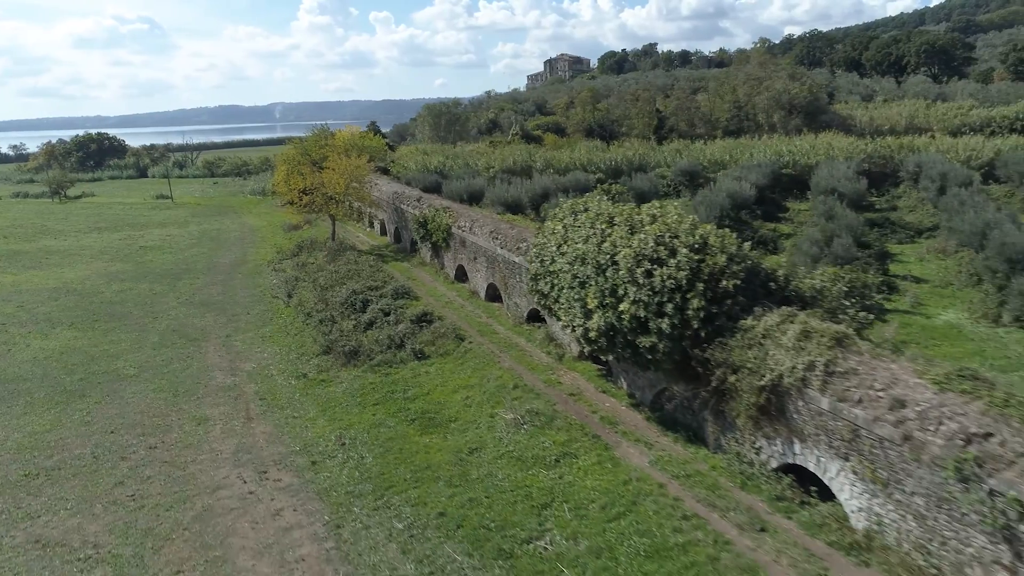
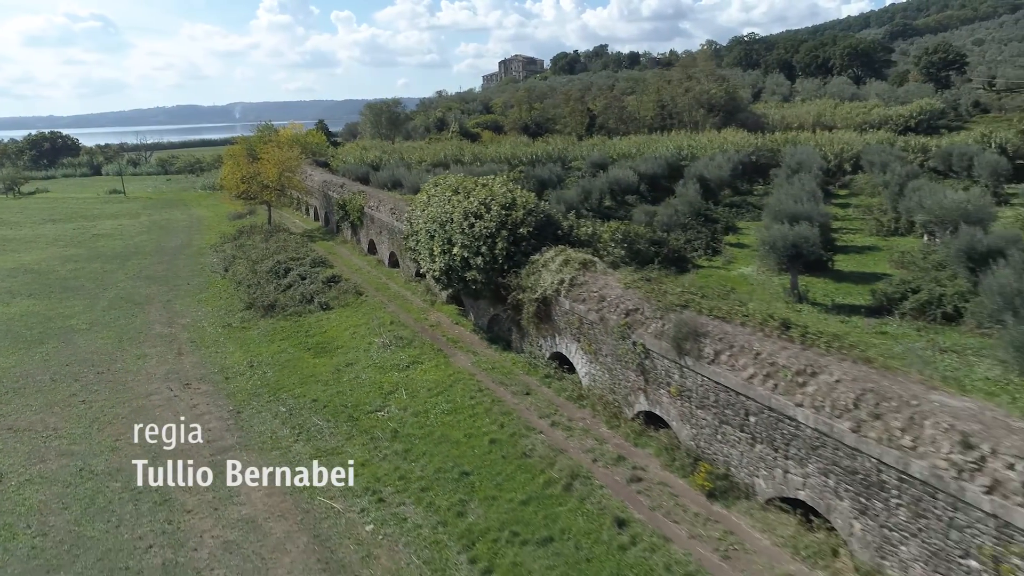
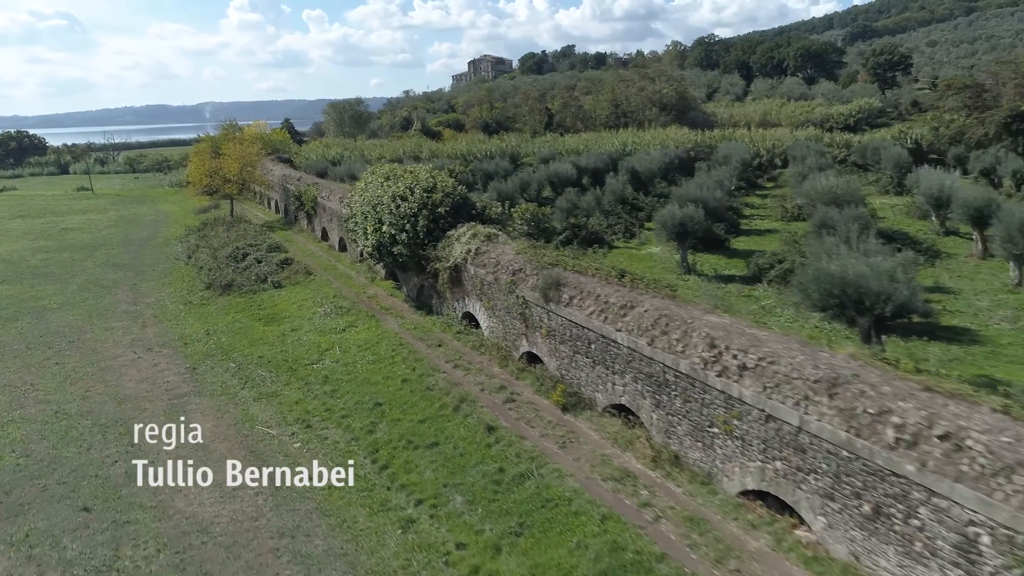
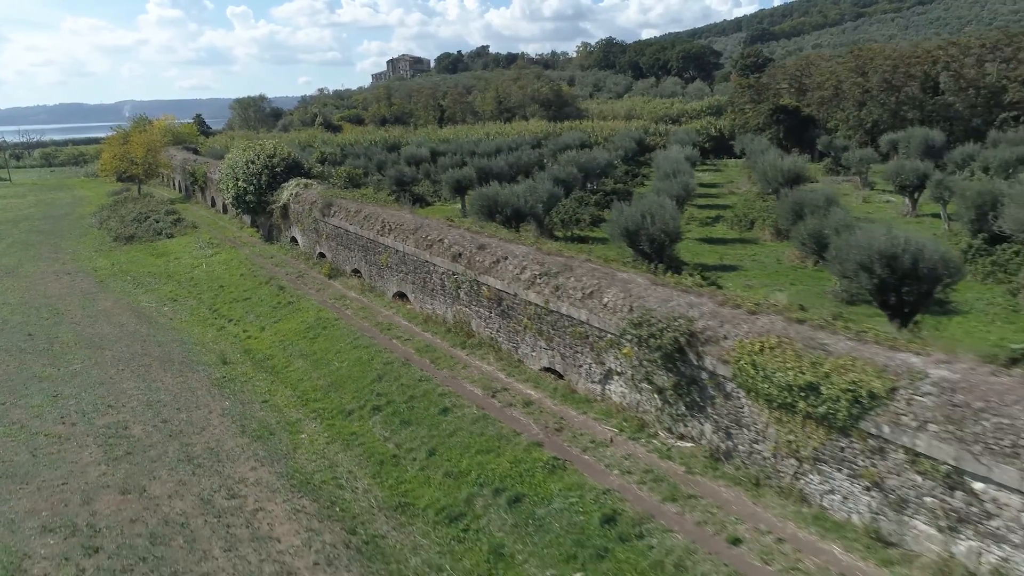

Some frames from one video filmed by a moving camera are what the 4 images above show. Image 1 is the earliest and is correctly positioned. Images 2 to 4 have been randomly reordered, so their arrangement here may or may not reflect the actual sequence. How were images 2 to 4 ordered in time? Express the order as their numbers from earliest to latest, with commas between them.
2, 3, 4
